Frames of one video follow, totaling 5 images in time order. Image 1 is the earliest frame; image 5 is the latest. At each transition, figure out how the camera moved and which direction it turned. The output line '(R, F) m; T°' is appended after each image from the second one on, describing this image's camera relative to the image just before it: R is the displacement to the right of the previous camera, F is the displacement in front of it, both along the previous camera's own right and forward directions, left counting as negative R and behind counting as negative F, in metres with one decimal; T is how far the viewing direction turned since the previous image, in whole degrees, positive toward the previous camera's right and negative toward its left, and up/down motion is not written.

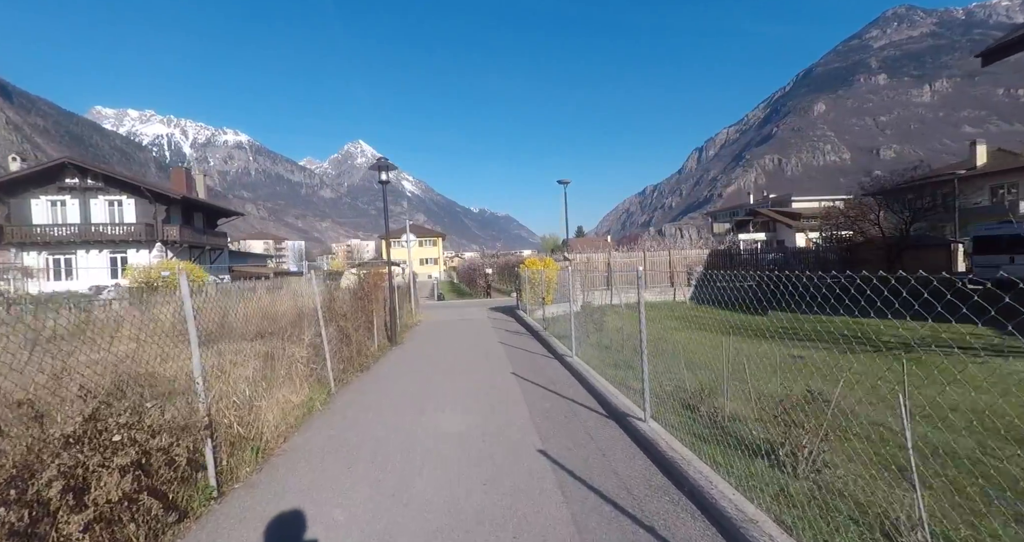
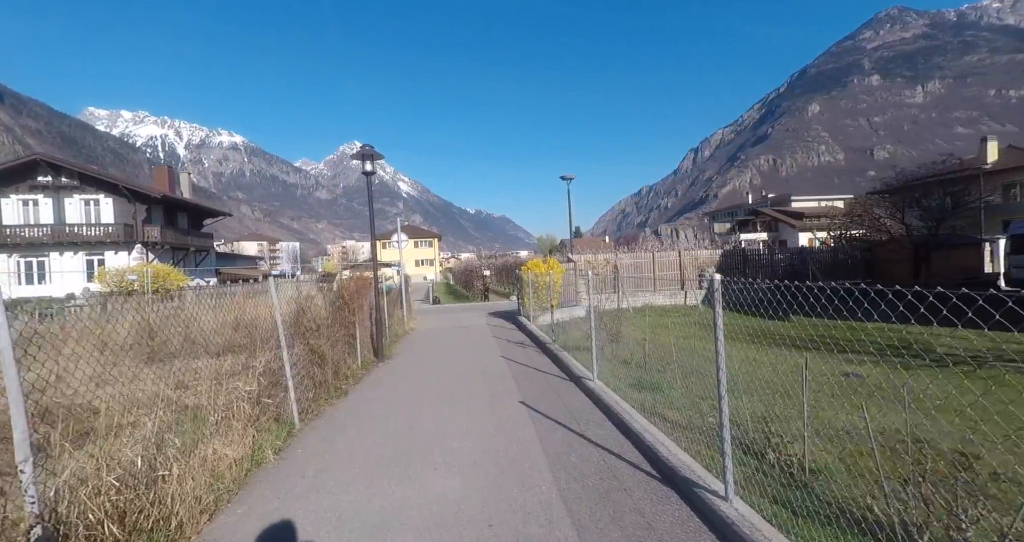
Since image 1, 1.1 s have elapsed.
(-0.1, +1.2) m; 0°
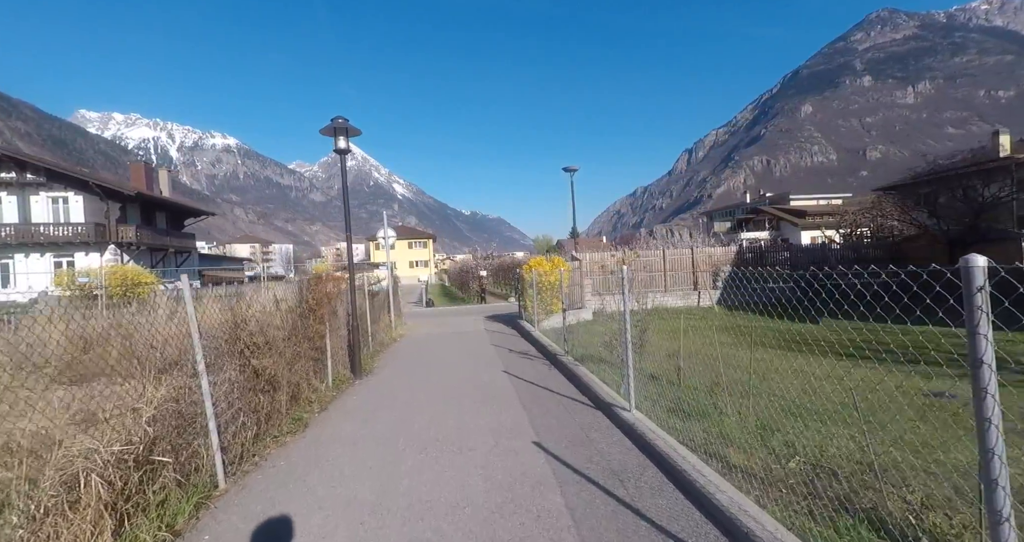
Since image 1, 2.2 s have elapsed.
(-0.1, +1.4) m; +1°
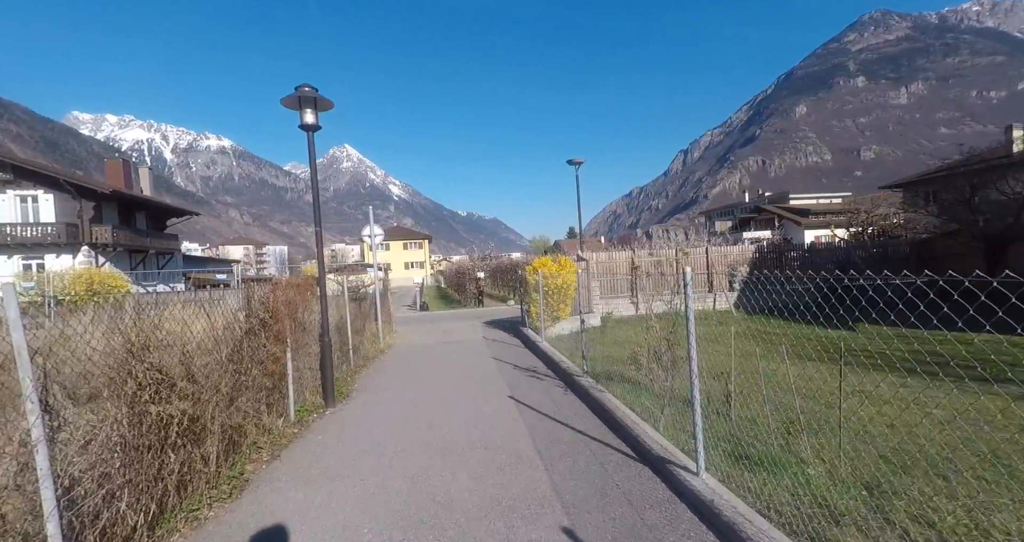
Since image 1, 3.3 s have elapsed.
(-0.1, +1.3) m; 0°
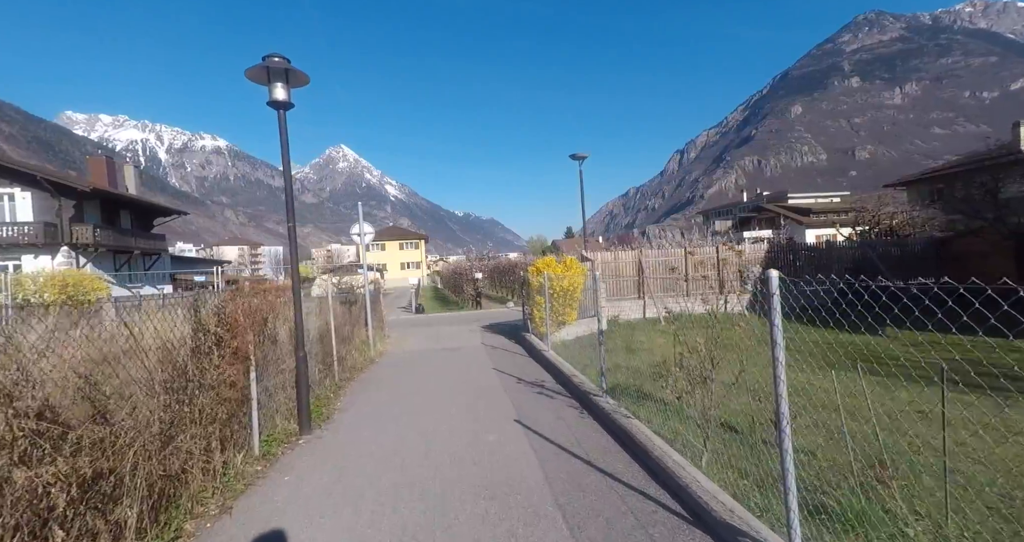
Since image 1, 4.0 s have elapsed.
(-0.1, +0.9) m; 0°
